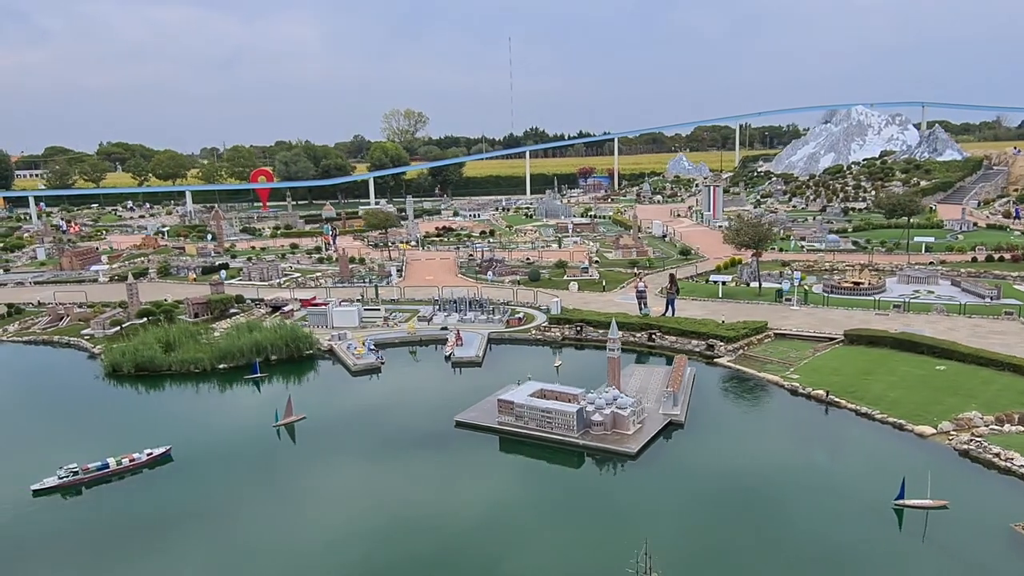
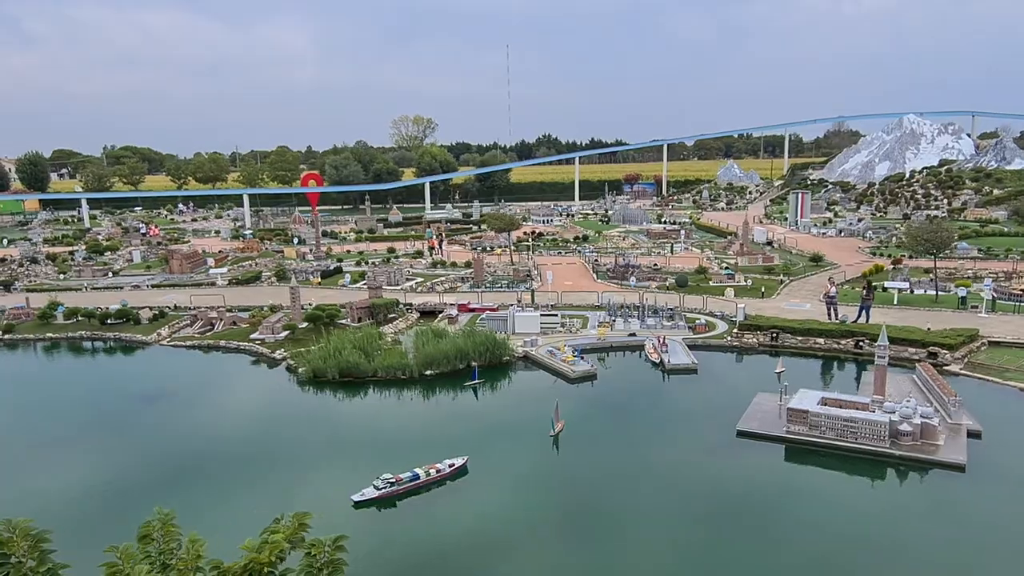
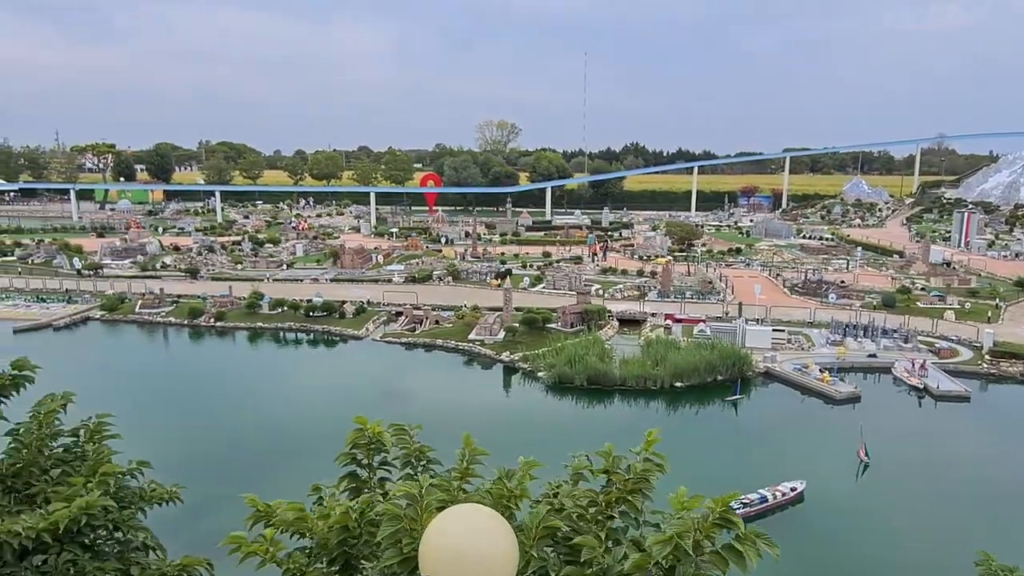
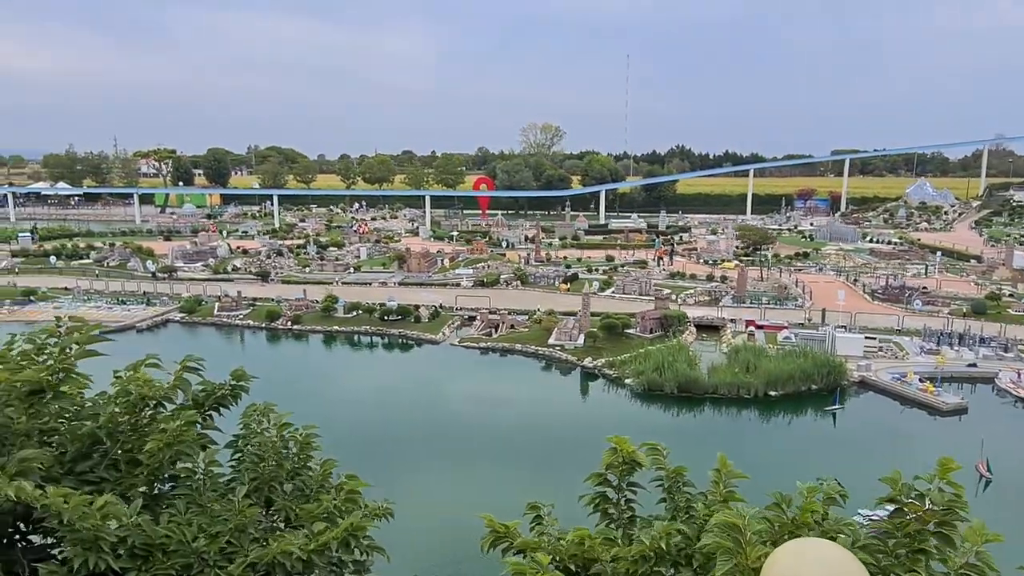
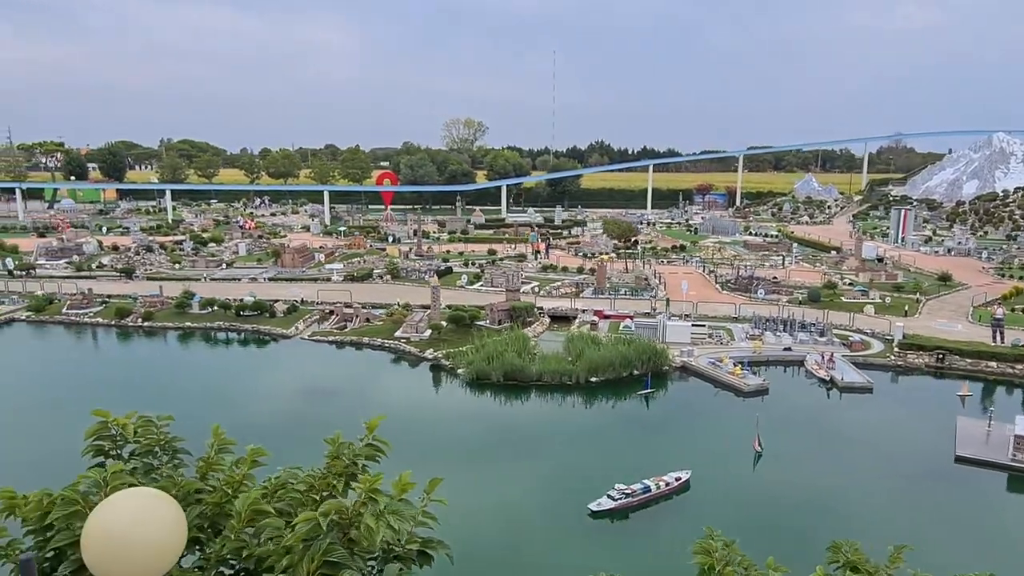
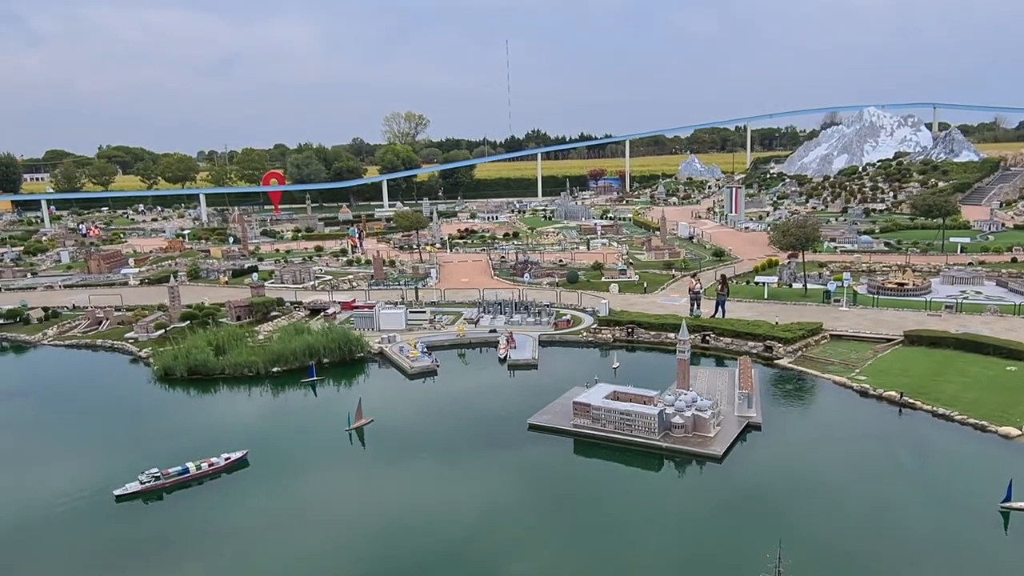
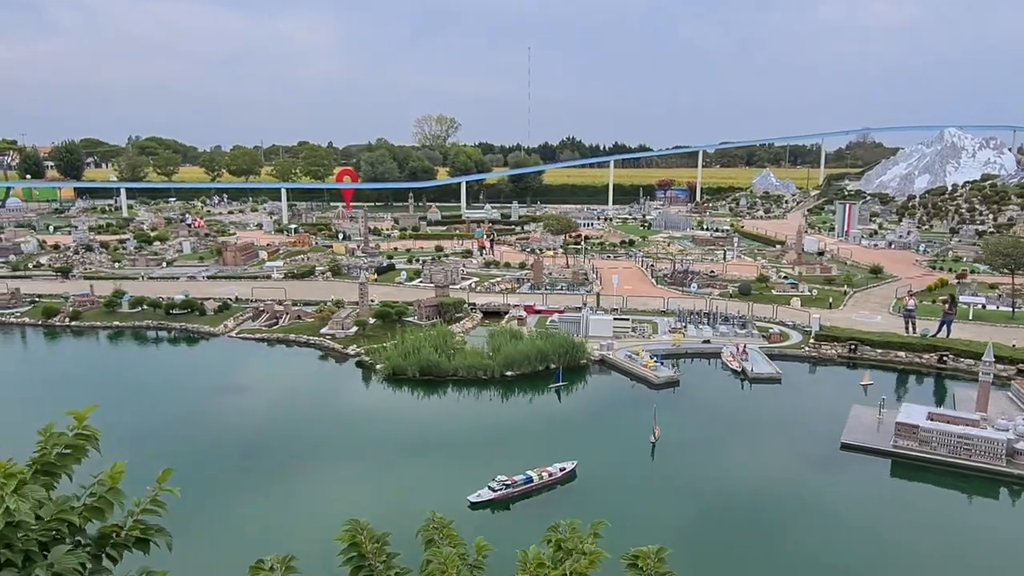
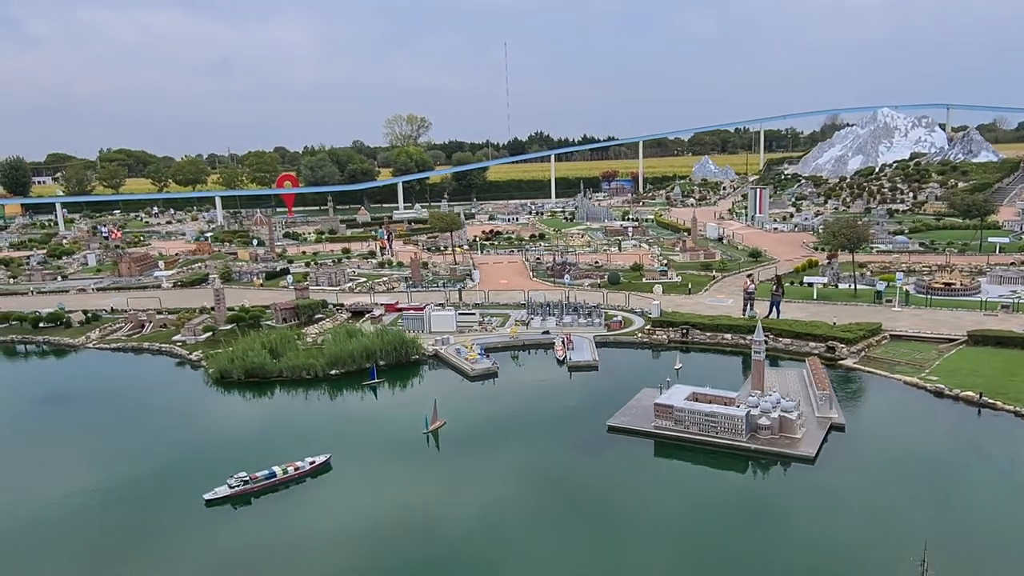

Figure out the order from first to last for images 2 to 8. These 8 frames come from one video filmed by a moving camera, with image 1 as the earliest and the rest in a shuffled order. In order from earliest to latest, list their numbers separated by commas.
6, 8, 2, 7, 5, 3, 4
